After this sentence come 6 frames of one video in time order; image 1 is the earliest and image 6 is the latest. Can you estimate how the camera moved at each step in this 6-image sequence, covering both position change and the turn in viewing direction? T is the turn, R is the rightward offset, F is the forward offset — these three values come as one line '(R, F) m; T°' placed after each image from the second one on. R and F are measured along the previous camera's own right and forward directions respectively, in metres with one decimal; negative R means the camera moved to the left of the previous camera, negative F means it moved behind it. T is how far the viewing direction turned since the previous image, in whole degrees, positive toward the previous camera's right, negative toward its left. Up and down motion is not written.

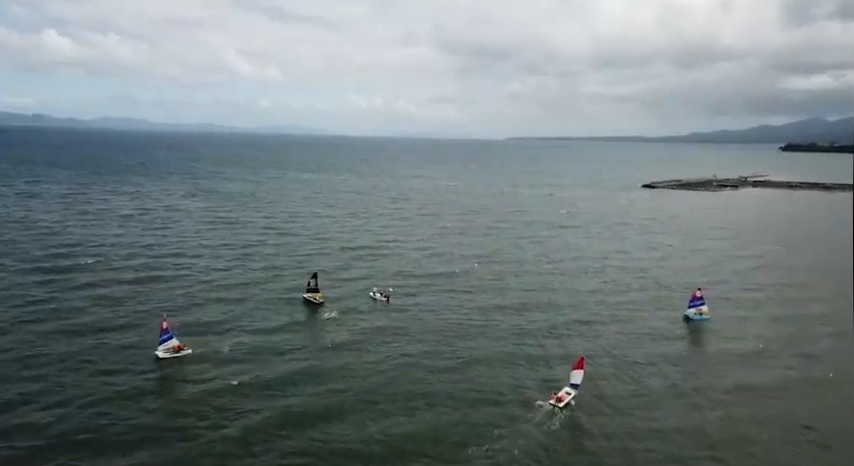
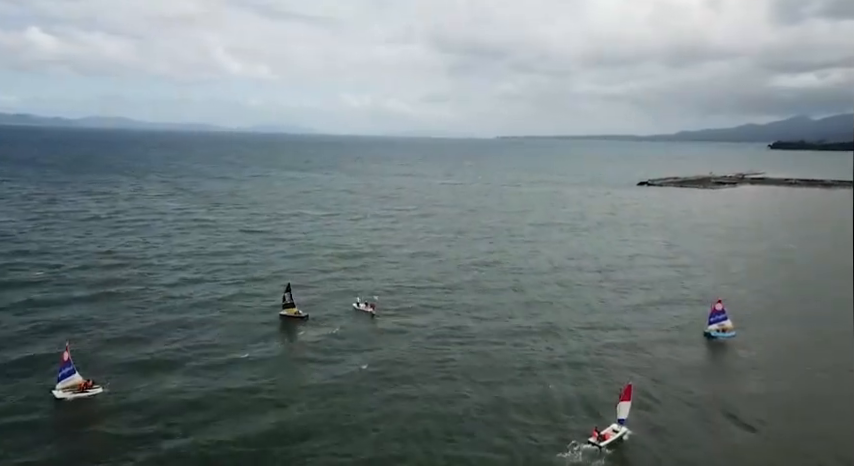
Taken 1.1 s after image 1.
(-0.8, +8.2) m; +1°
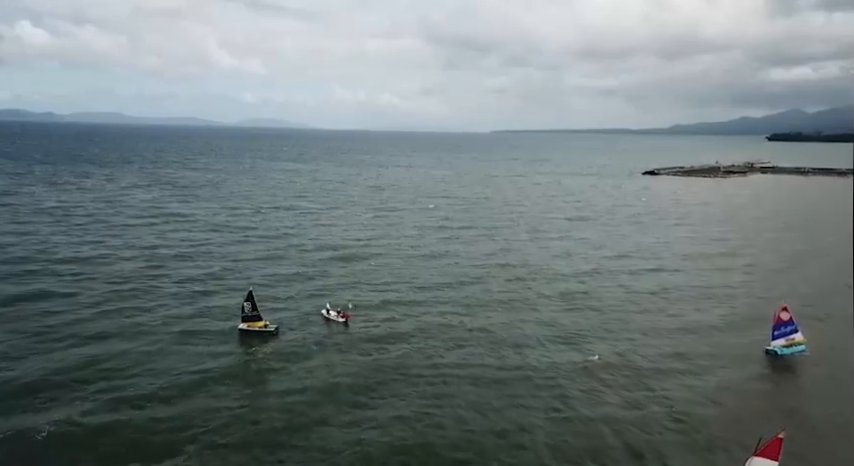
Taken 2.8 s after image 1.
(-0.8, +11.8) m; 0°
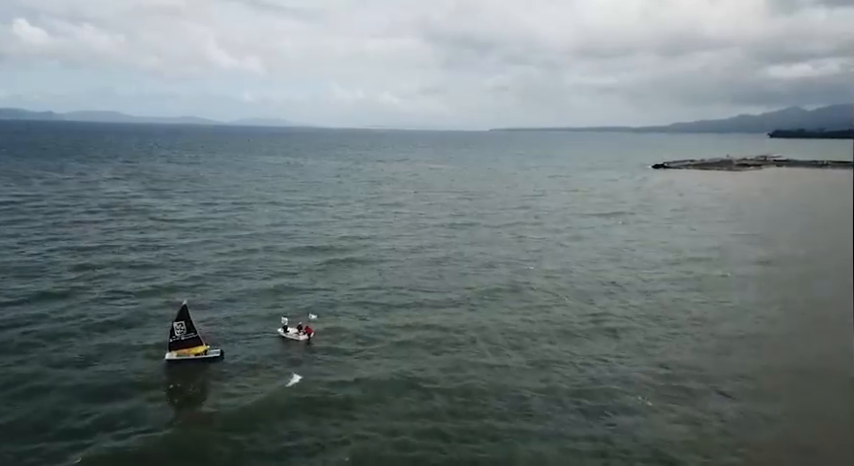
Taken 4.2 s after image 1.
(-0.4, +10.8) m; 0°
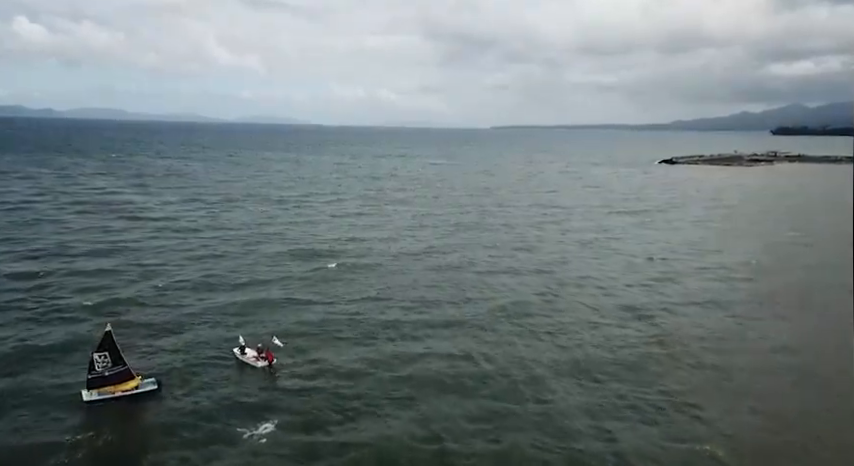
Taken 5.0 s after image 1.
(-0.5, +6.7) m; 0°
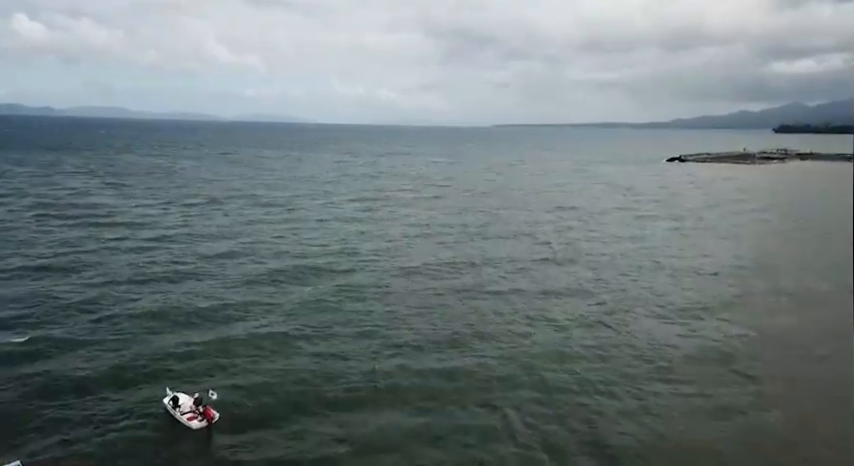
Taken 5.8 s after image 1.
(-0.4, +6.6) m; 0°
